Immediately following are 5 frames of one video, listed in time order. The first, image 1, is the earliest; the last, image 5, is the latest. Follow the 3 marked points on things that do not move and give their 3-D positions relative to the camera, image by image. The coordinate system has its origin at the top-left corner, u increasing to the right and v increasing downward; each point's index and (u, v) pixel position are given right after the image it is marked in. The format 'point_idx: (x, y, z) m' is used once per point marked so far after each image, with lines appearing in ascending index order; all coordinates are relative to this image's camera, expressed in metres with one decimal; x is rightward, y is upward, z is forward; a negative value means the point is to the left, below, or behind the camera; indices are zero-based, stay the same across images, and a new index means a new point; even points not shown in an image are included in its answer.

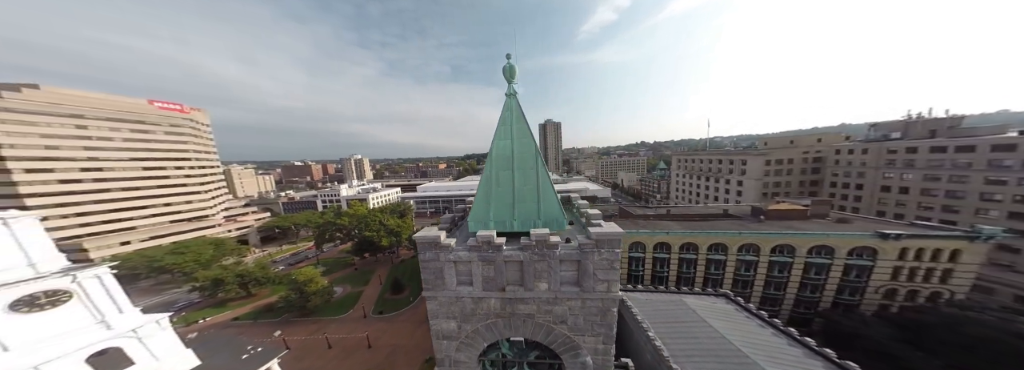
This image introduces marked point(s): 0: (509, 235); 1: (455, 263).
0: (-0.3, -0.8, +4.3) m
1: (-1.0, -1.2, +3.7) m
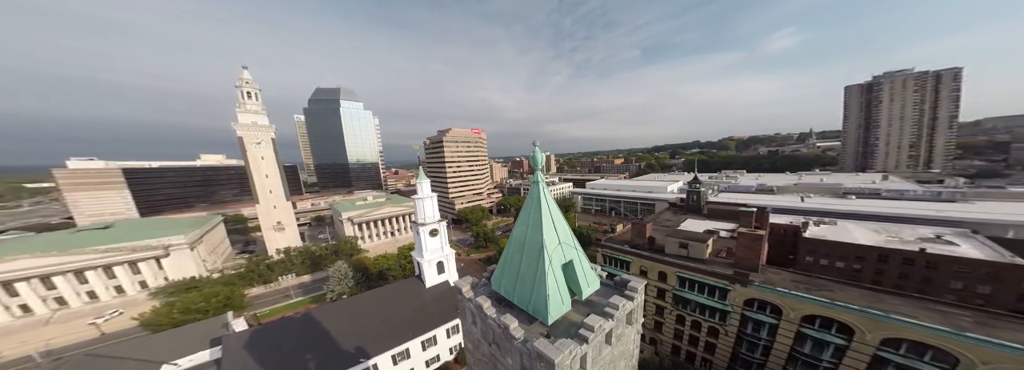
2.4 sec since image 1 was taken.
0: (-0.2, -2.8, +5.3) m
1: (-1.1, -3.2, +5.7) m
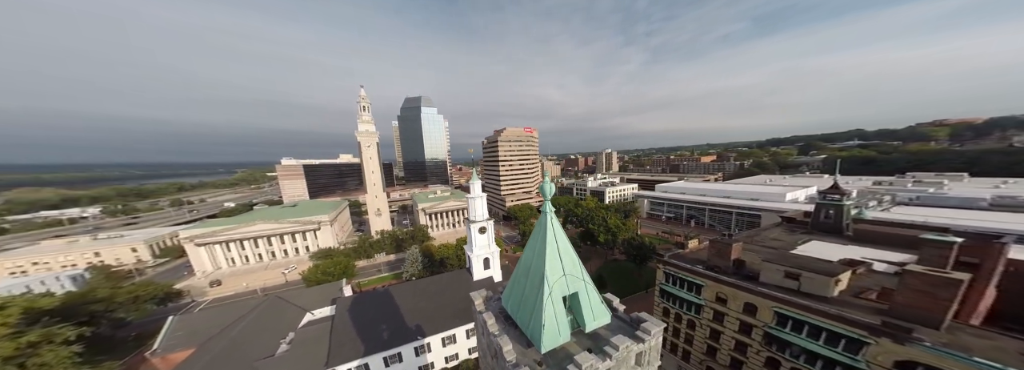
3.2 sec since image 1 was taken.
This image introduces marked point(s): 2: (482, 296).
0: (0.0, -3.1, +5.0) m
1: (-0.8, -3.5, +5.7) m
2: (-0.8, -2.9, +5.7) m
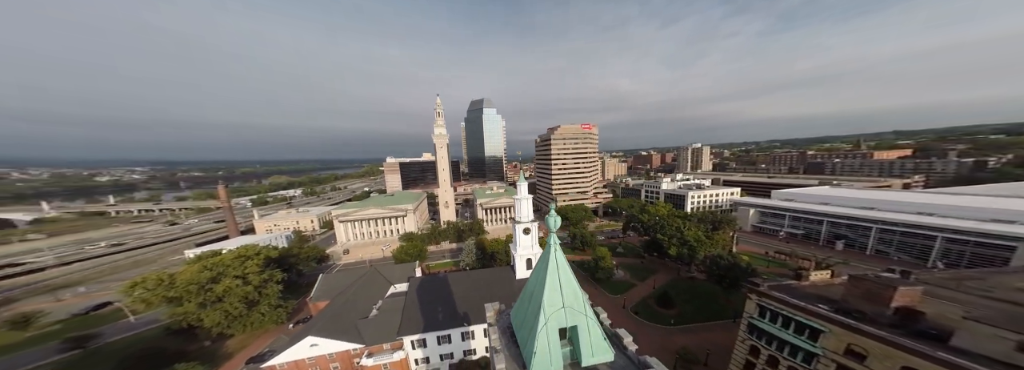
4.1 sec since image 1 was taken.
0: (+0.1, -3.3, +4.6) m
1: (-0.5, -3.6, +5.5) m
2: (-0.4, -3.0, +5.5) m
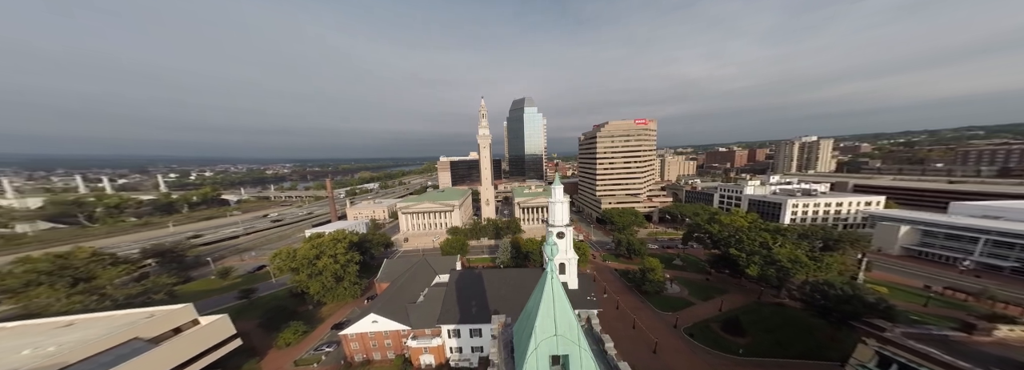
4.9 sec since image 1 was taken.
0: (+0.2, -3.3, +4.1) m
1: (-0.2, -3.7, +5.1) m
2: (-0.1, -3.0, +5.1) m
